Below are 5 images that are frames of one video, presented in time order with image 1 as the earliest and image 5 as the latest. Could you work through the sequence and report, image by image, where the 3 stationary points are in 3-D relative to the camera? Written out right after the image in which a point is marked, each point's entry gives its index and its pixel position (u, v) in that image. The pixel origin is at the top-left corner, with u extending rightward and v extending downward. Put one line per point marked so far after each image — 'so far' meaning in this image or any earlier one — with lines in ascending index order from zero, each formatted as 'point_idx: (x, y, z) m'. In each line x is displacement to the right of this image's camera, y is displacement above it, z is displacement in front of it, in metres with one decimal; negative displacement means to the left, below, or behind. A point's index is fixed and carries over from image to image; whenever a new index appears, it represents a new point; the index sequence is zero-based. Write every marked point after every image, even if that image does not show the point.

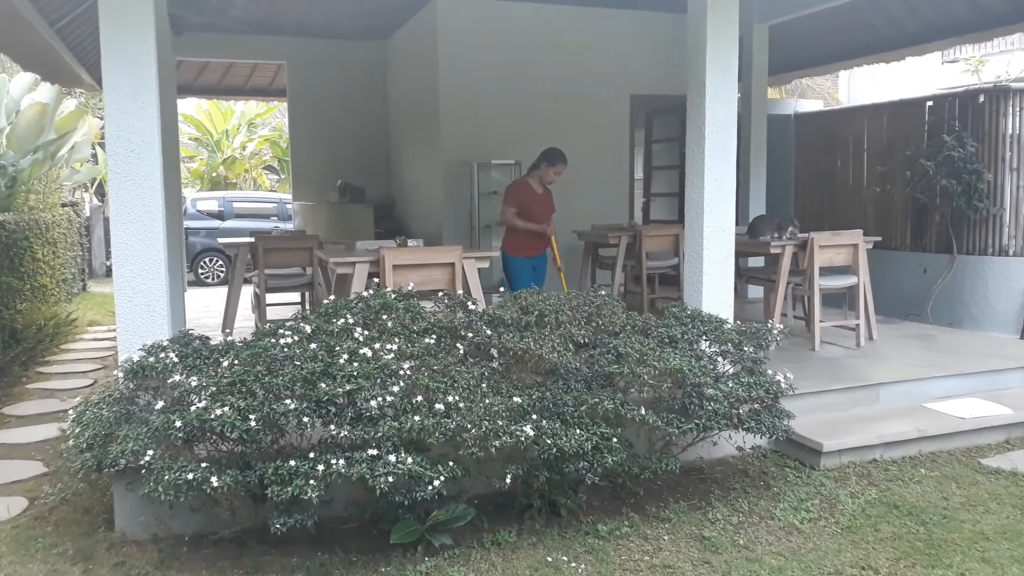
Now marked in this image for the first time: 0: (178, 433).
0: (-1.0, -0.4, +2.7) m
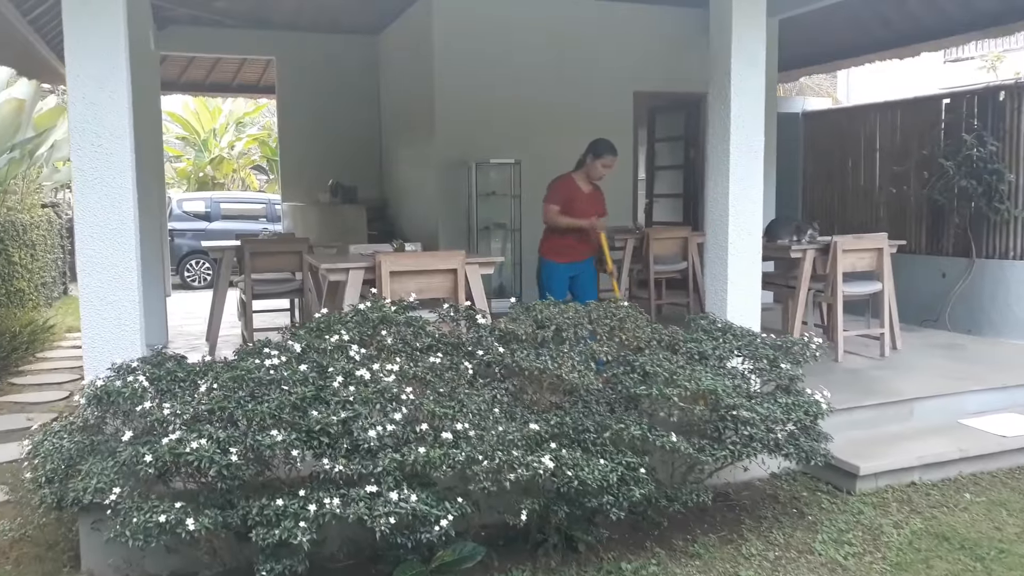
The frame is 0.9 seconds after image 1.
0: (-1.0, -0.5, +2.3) m
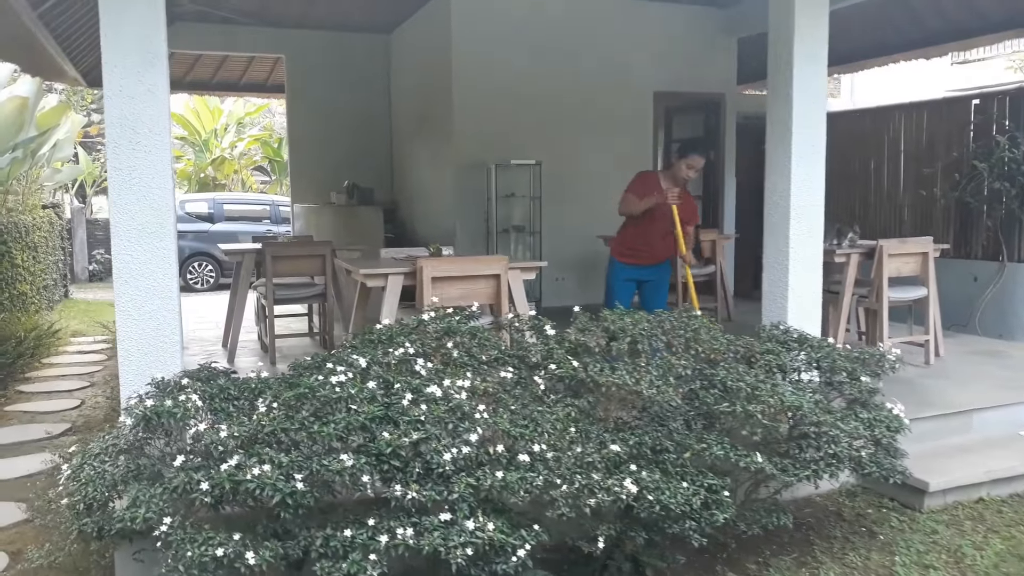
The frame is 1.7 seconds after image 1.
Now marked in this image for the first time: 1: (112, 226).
0: (-0.8, -0.5, +2.1) m
1: (-1.3, +0.2, +2.7) m
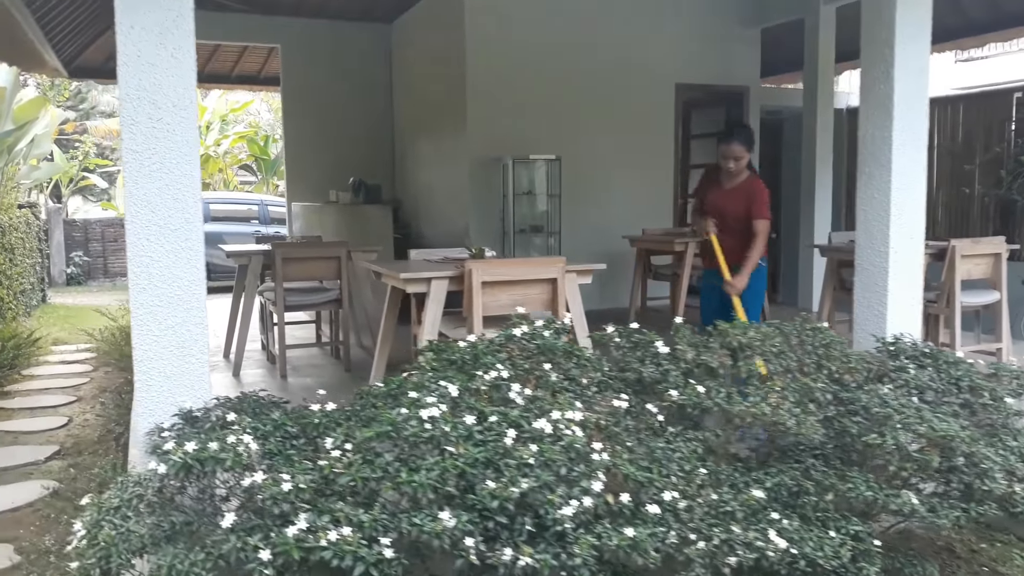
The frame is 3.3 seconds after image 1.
0: (-0.5, -0.5, +1.6) m
1: (-1.0, +0.2, +2.2) m
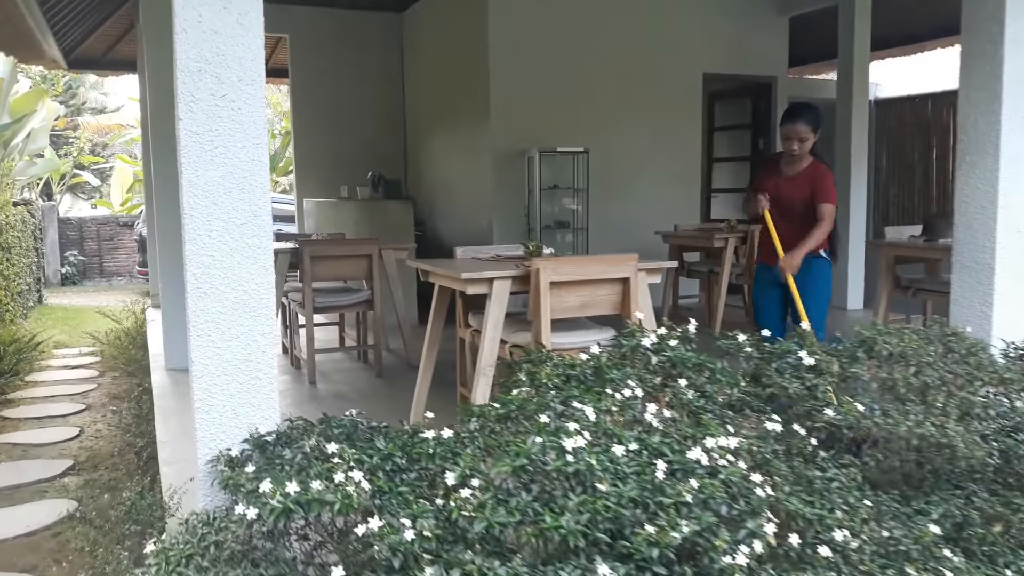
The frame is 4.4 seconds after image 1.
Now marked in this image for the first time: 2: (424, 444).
0: (-0.2, -0.5, +1.3) m
1: (-0.7, +0.2, +1.9) m
2: (-0.2, -0.3, +1.7) m
